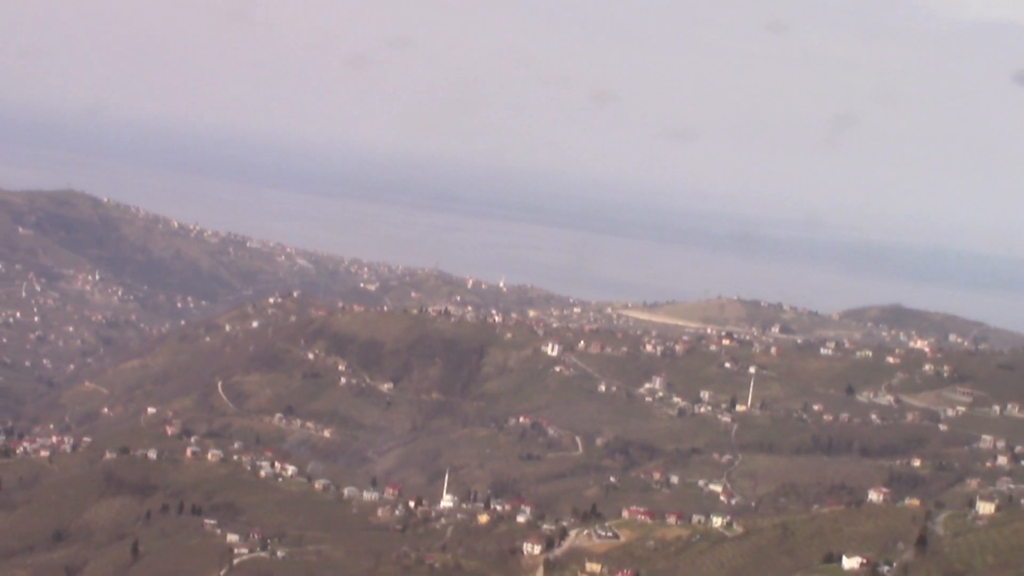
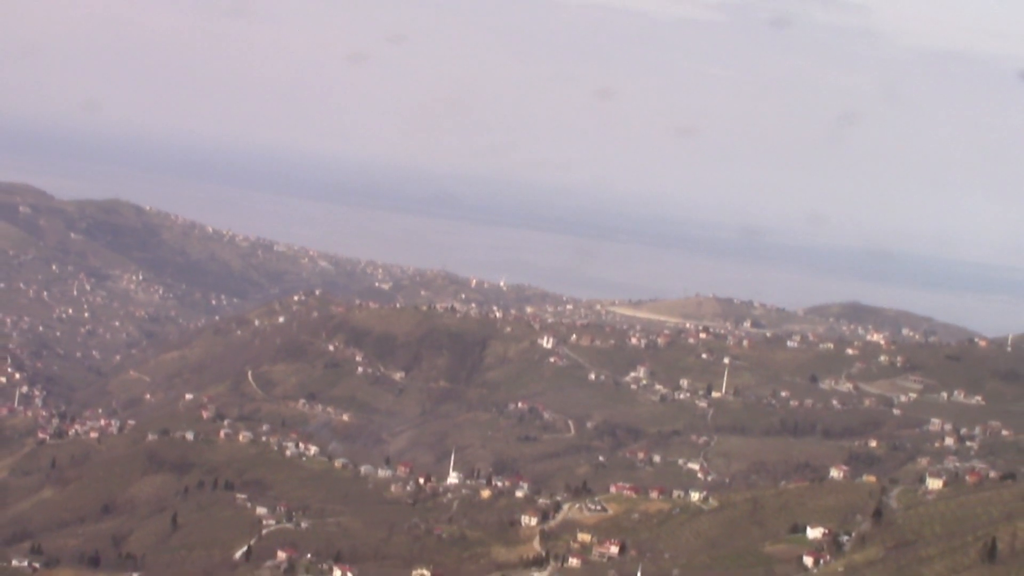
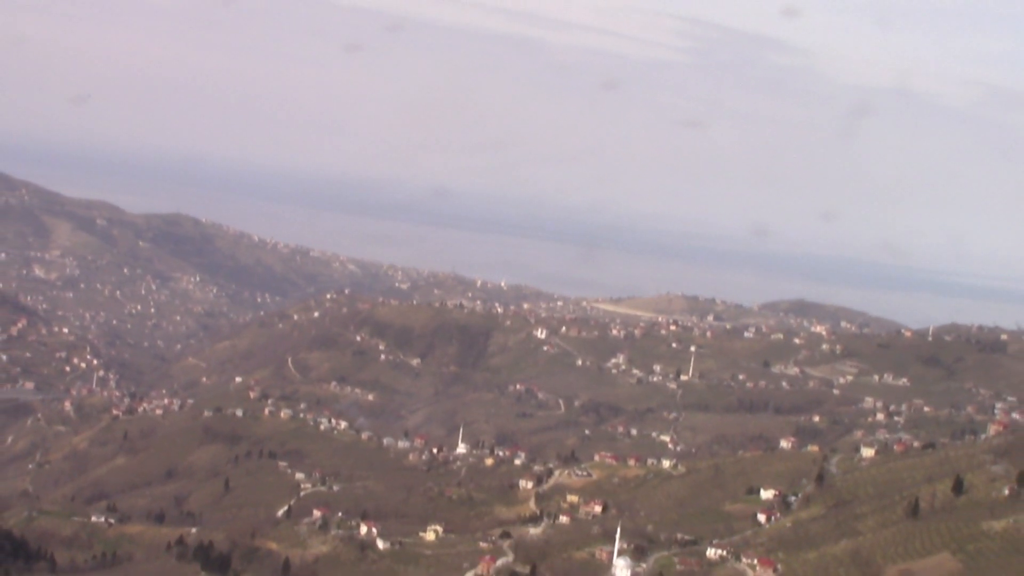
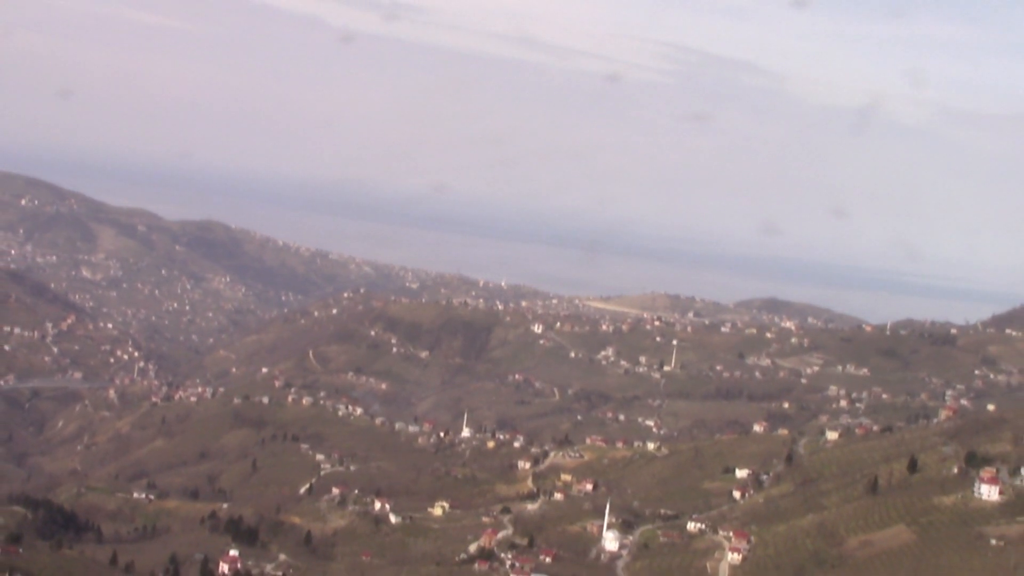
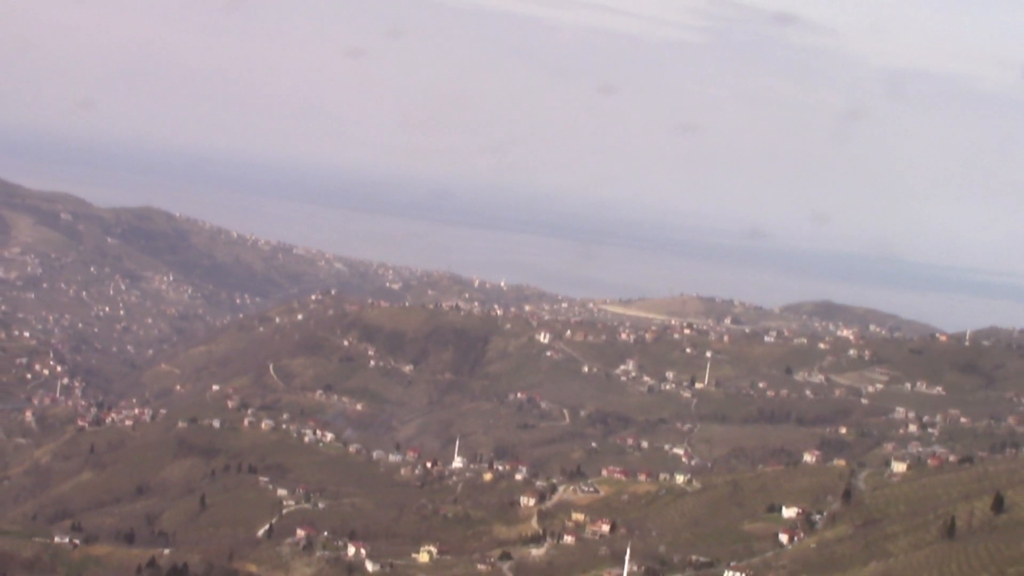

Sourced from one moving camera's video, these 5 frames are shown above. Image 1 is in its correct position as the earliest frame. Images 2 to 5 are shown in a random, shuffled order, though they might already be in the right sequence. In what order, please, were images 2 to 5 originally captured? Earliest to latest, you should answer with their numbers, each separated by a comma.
2, 5, 3, 4
